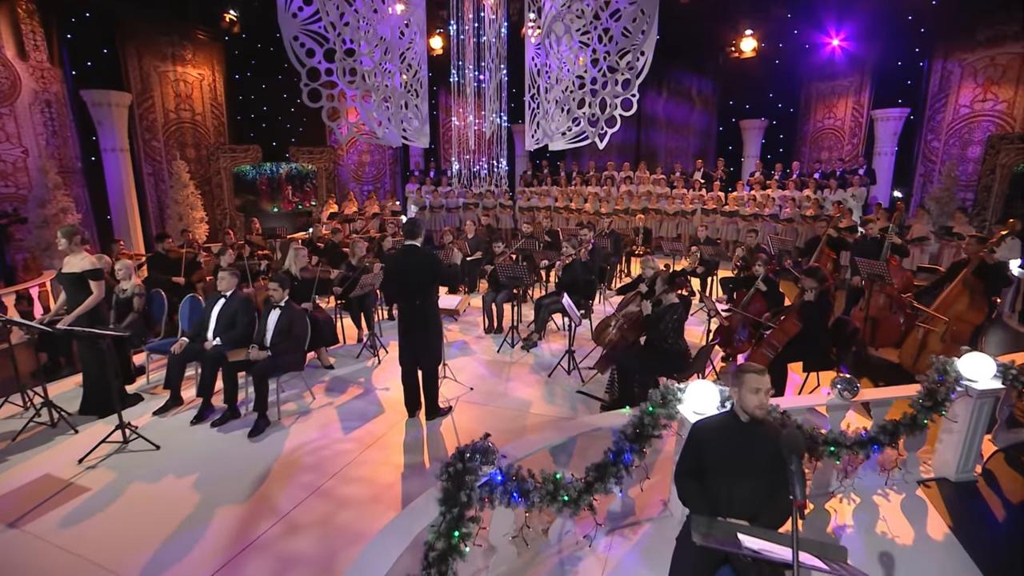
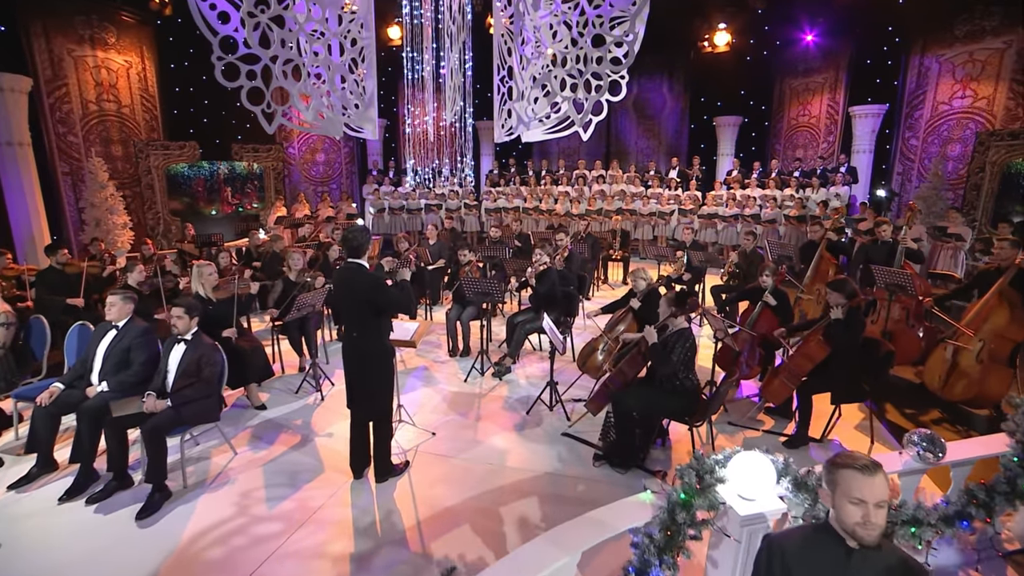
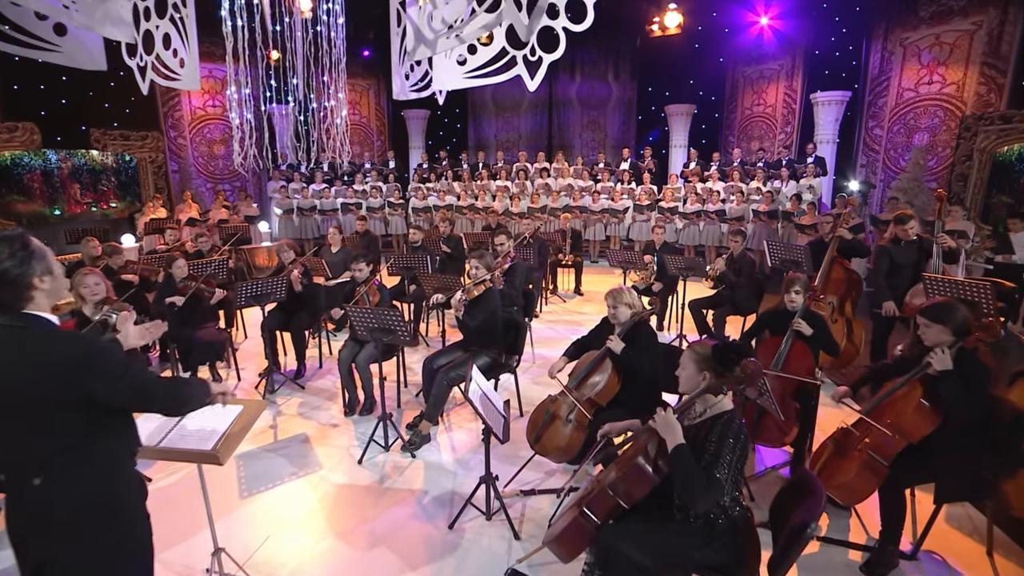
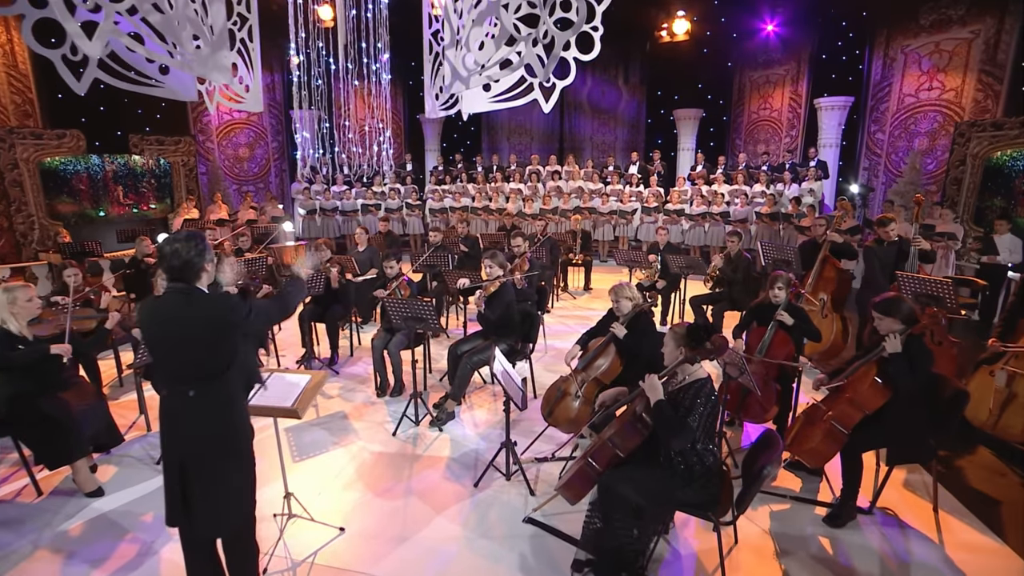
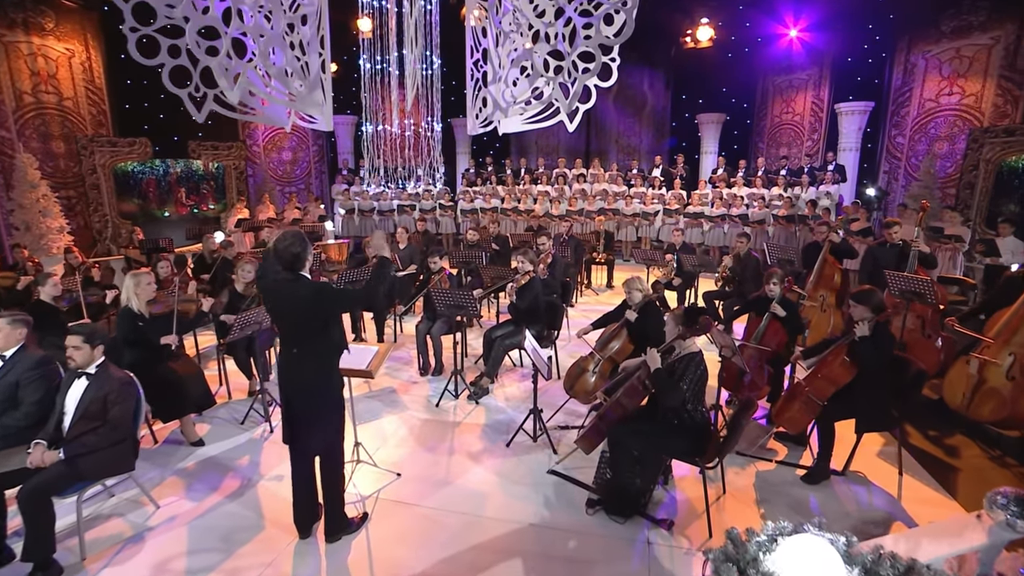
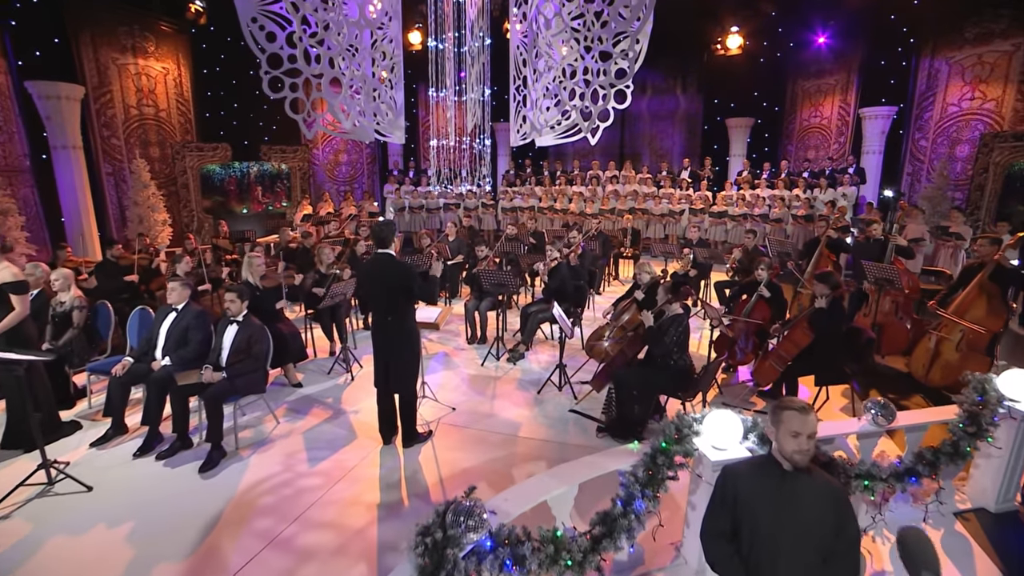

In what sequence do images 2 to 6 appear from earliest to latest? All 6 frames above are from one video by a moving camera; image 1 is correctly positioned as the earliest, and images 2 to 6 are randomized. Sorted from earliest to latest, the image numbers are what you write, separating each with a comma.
6, 2, 5, 4, 3
